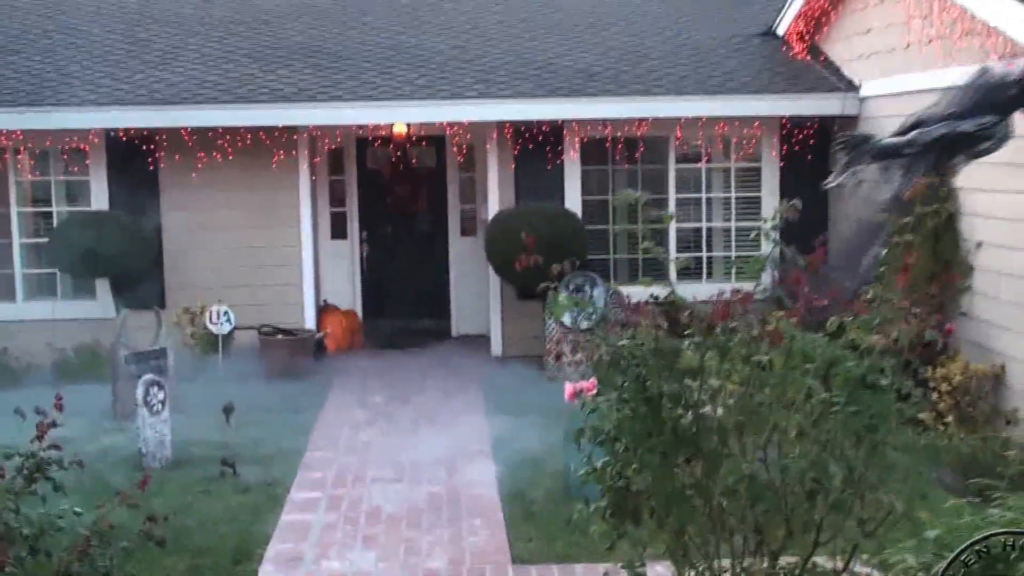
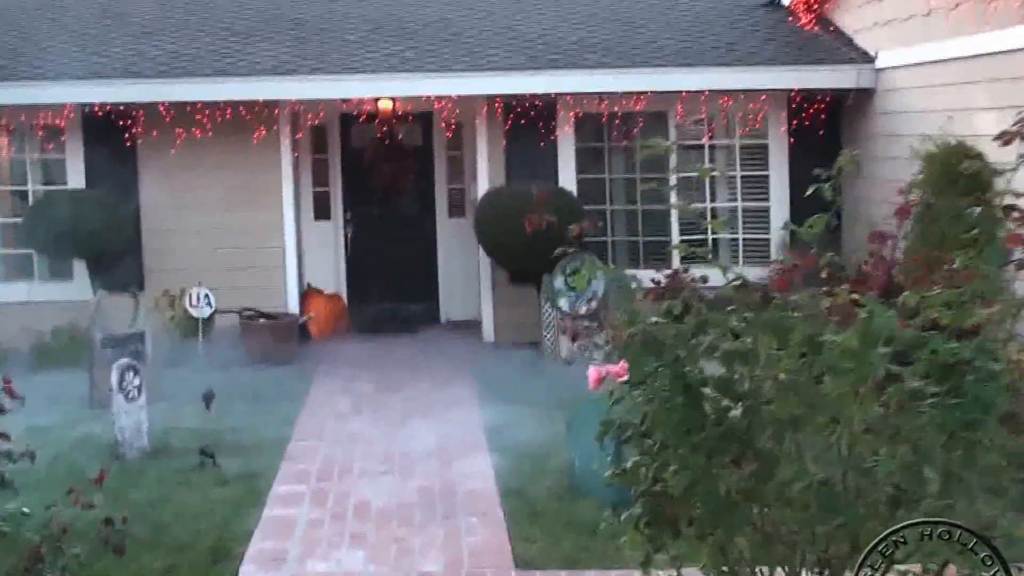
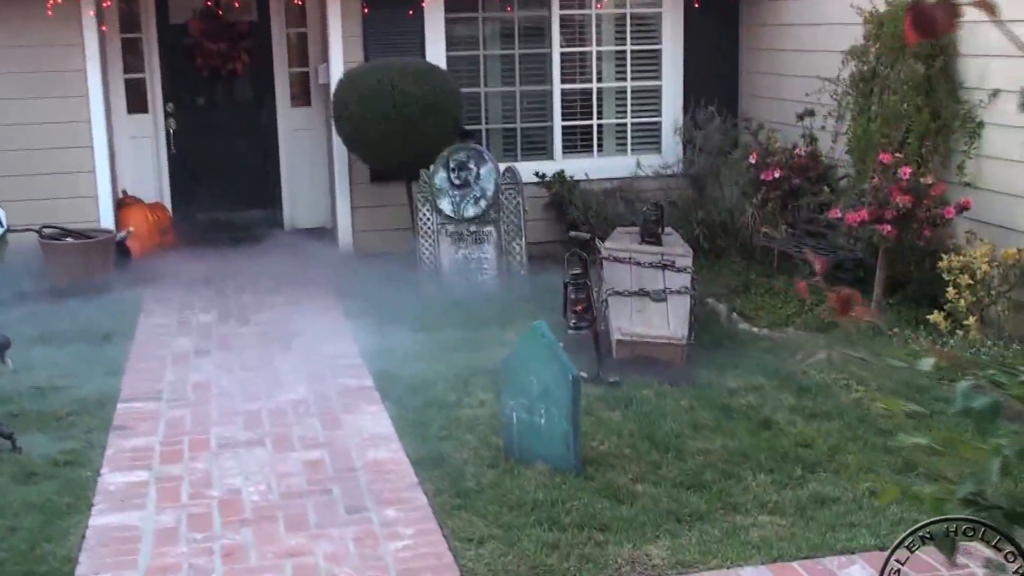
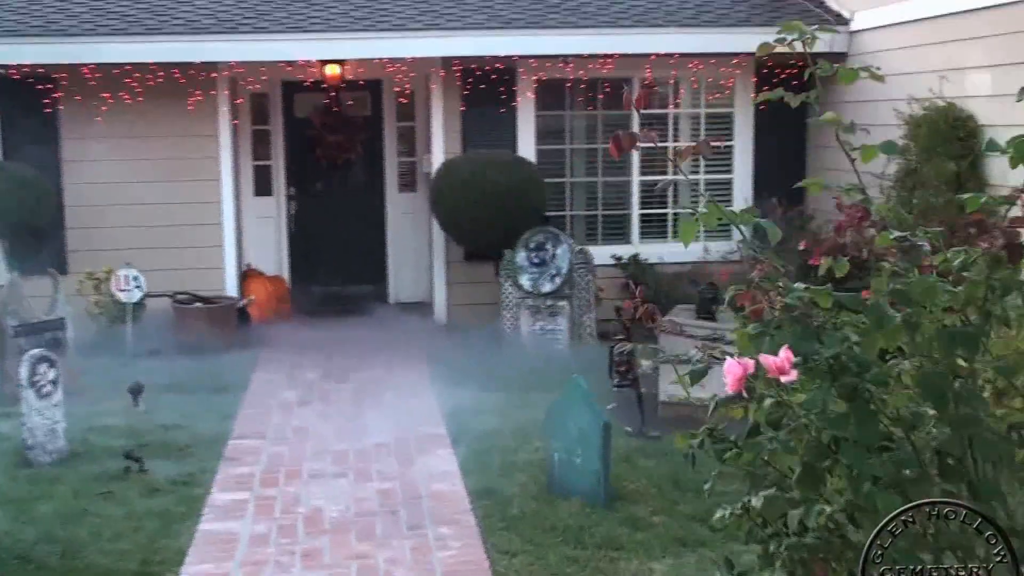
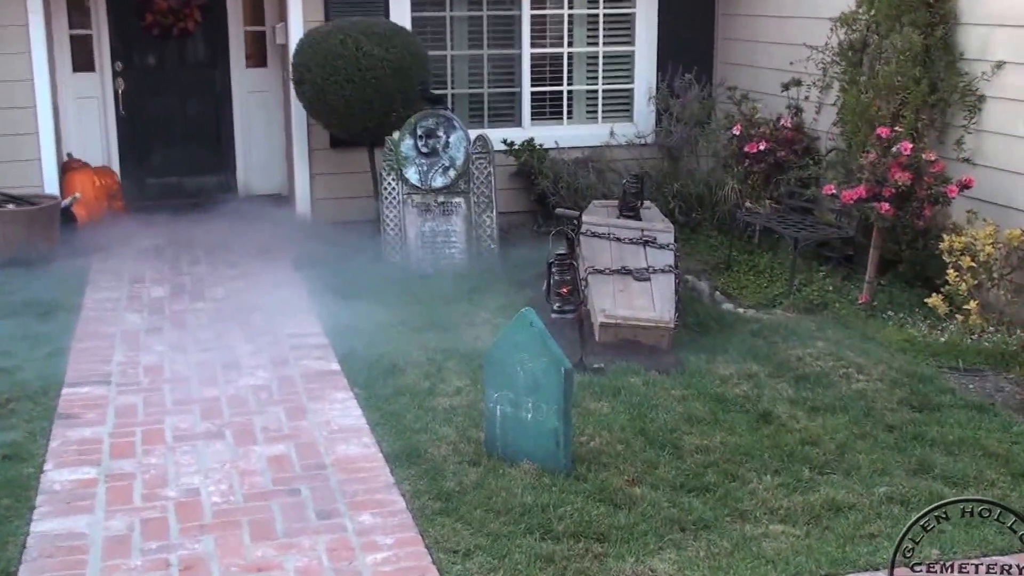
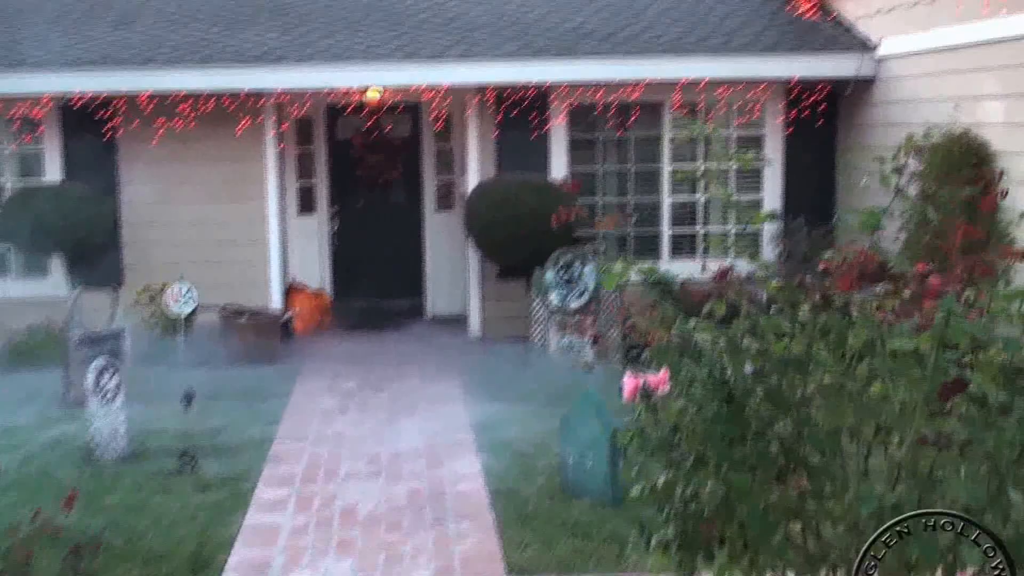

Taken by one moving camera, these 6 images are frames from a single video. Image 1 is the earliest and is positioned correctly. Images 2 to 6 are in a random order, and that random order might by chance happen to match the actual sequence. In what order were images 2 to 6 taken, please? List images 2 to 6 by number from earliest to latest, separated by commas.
2, 6, 4, 3, 5
